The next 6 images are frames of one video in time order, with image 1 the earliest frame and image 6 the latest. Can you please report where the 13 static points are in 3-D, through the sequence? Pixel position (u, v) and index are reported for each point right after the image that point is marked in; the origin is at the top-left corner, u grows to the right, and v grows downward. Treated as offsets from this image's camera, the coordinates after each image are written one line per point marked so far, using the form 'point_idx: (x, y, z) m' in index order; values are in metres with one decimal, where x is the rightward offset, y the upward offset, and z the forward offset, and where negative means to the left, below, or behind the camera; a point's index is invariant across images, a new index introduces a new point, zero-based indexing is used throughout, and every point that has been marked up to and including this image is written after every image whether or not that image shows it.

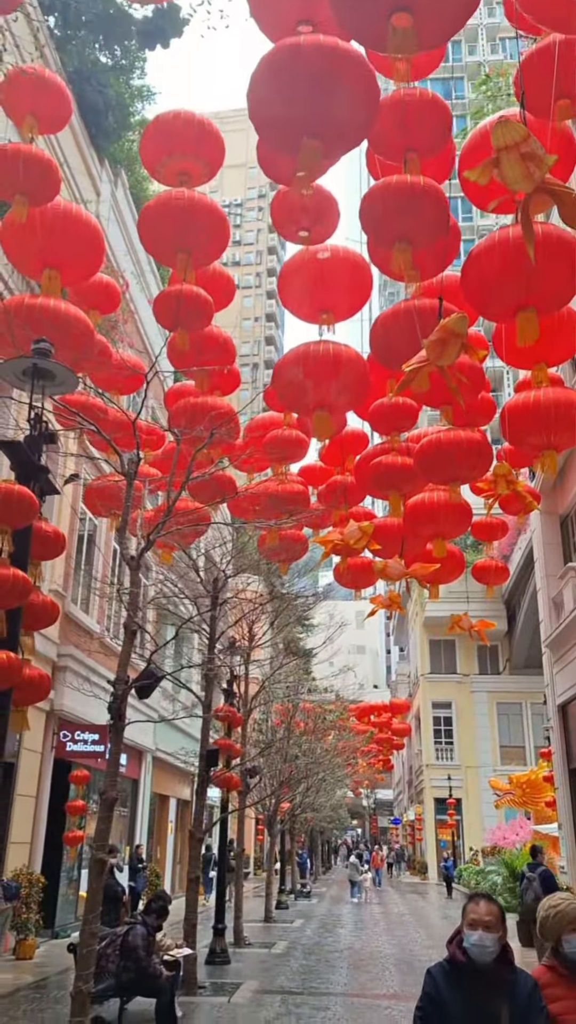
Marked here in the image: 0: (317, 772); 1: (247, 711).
0: (+0.7, -6.2, +19.8) m
1: (-0.6, -3.1, +13.0) m
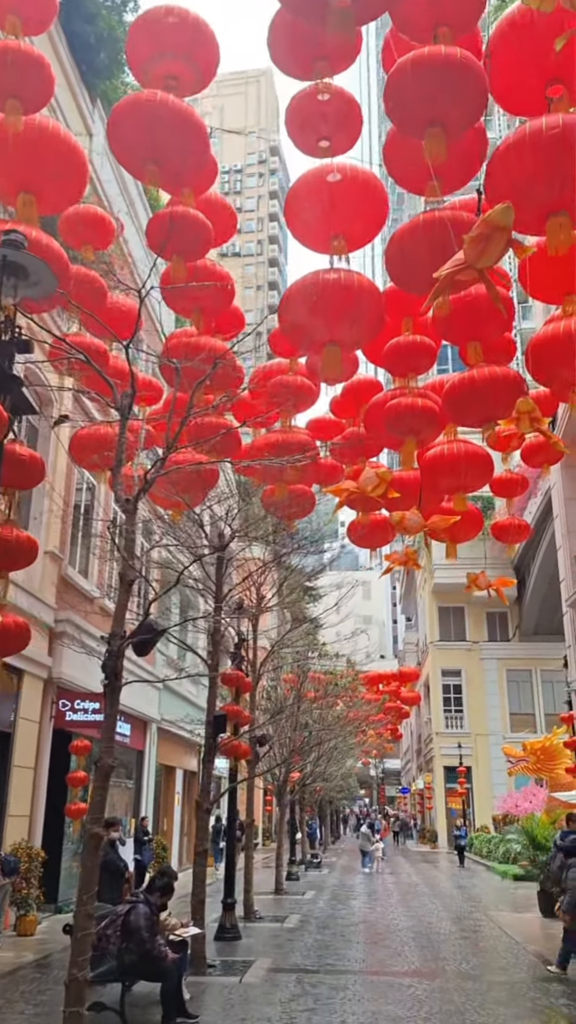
0: (+0.9, -5.3, +19.4) m
1: (-0.5, -2.5, +12.4) m
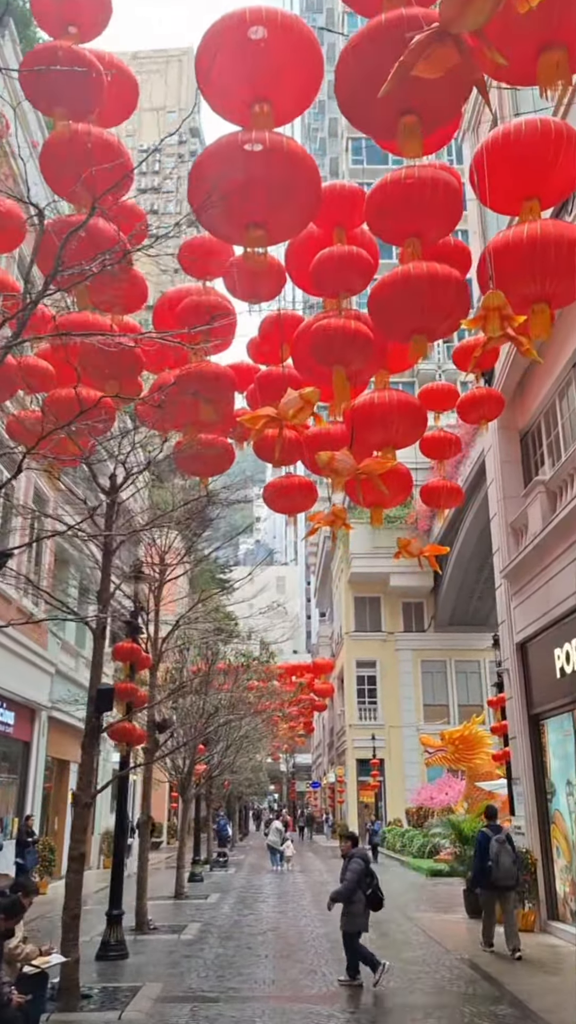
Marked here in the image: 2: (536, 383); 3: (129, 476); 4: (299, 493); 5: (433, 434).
0: (-1.1, -4.7, +18.0) m
1: (-1.8, -1.9, +10.9) m
2: (+4.3, +2.2, +14.2) m
3: (-1.7, +0.4, +8.6) m
4: (+0.1, +0.2, +10.7) m
5: (+2.1, +1.1, +11.8) m
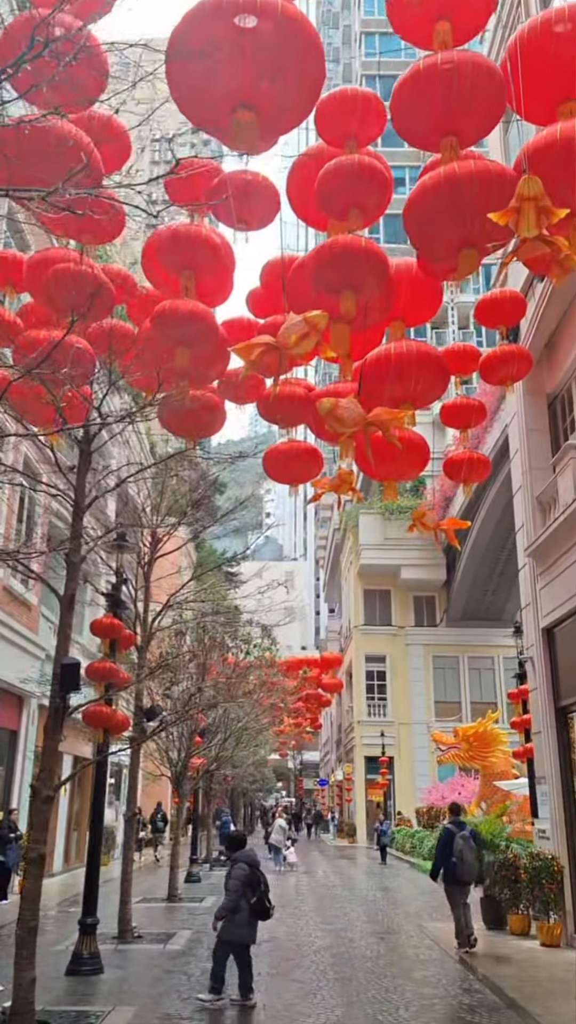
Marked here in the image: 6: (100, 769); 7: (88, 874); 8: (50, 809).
0: (-1.0, -4.3, +17.0) m
1: (-1.7, -1.5, +10.0) m
2: (+4.4, +2.6, +13.1) m
3: (-1.7, +0.8, +7.6) m
4: (+0.2, +0.6, +9.7) m
5: (+2.1, +1.5, +10.8) m
6: (-2.0, -2.7, +8.7) m
7: (-2.0, -3.6, +8.2) m
8: (-1.9, -2.4, +6.7) m
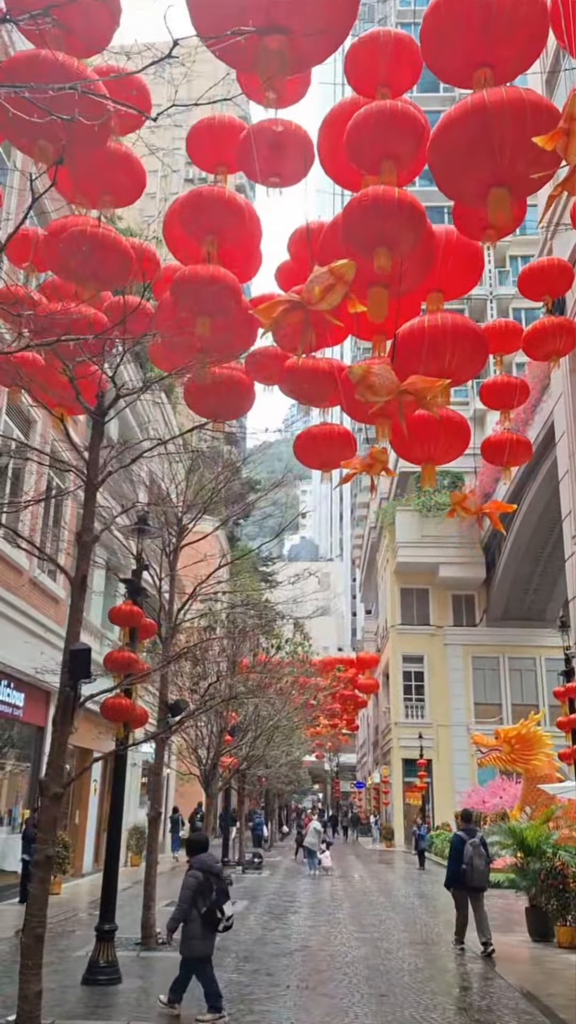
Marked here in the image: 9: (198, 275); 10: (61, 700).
0: (-0.3, -4.2, +16.5) m
1: (-1.4, -1.3, +9.5) m
2: (+4.9, +2.7, +12.4) m
3: (-1.4, +0.9, +7.2) m
4: (+0.5, +0.8, +9.2) m
5: (+2.5, +1.6, +10.2) m
6: (-1.7, -2.5, +8.3) m
7: (-1.7, -3.4, +7.8) m
8: (-1.7, -2.3, +6.3) m
9: (-0.7, +1.9, +6.8) m
10: (-1.6, -1.4, +6.2) m
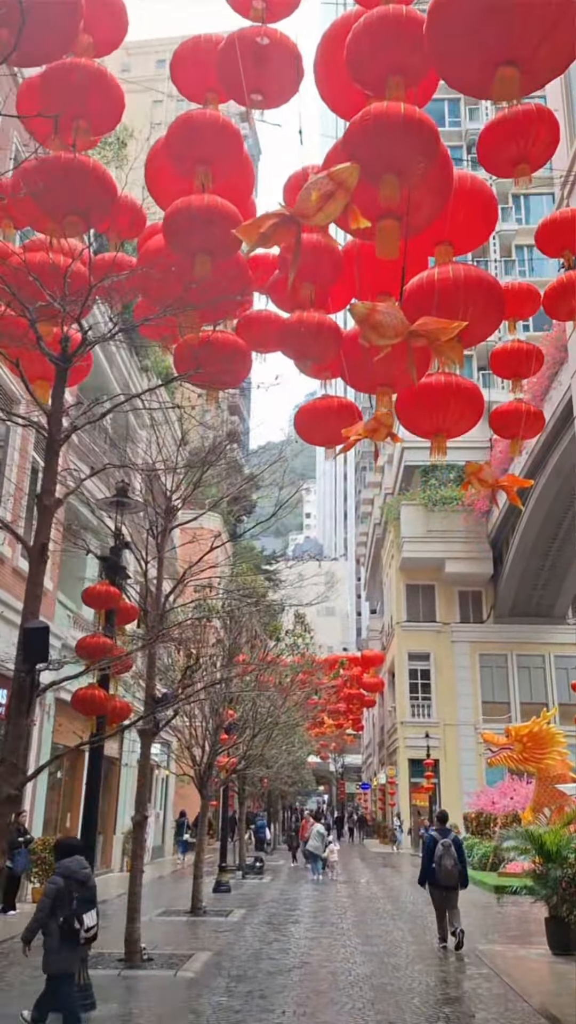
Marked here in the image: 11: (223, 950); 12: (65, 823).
0: (-0.3, -3.9, +15.8) m
1: (-1.4, -1.1, +8.8) m
2: (+4.8, +3.0, +11.6) m
3: (-1.5, +1.2, +6.4) m
4: (+0.5, +1.0, +8.4) m
5: (+2.5, +1.9, +9.4) m
6: (-1.7, -2.3, +7.5) m
7: (-1.7, -3.2, +7.0) m
8: (-1.7, -2.0, +5.5) m
9: (-0.8, +2.2, +6.0) m
10: (-1.7, -1.2, +5.4) m
11: (-0.7, -5.1, +9.7) m
12: (-4.7, -6.8, +17.9) m
